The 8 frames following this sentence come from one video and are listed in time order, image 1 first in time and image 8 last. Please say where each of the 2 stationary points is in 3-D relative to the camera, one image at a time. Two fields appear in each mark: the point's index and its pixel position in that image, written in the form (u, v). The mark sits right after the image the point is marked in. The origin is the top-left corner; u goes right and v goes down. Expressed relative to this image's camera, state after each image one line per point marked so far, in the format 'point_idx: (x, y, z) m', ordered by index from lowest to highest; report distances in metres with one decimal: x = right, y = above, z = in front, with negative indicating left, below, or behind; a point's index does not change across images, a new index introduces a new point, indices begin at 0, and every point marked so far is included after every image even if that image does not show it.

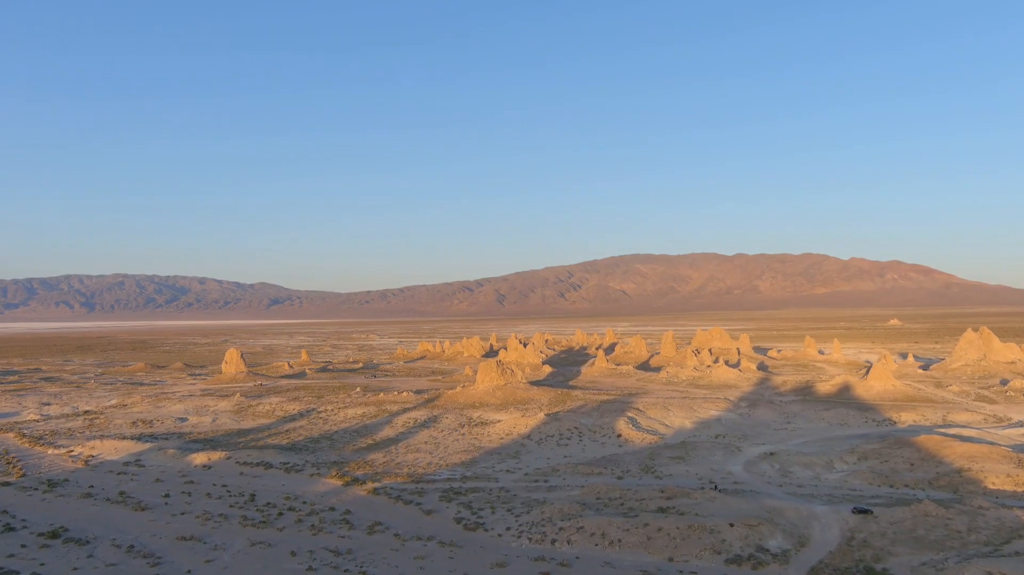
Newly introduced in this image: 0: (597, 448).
0: (+2.4, -4.6, +19.1) m
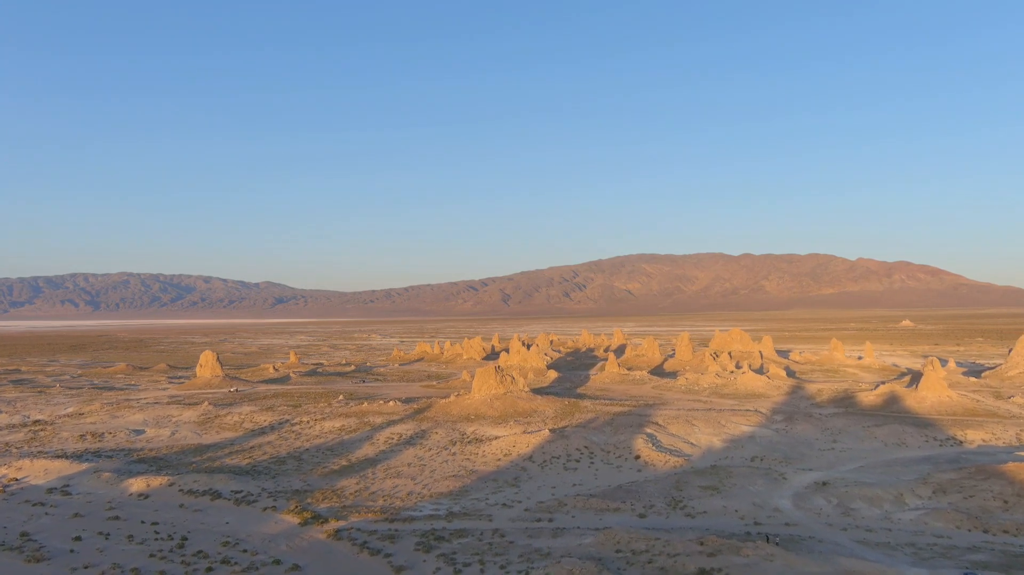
0: (+2.4, -4.5, +16.1) m
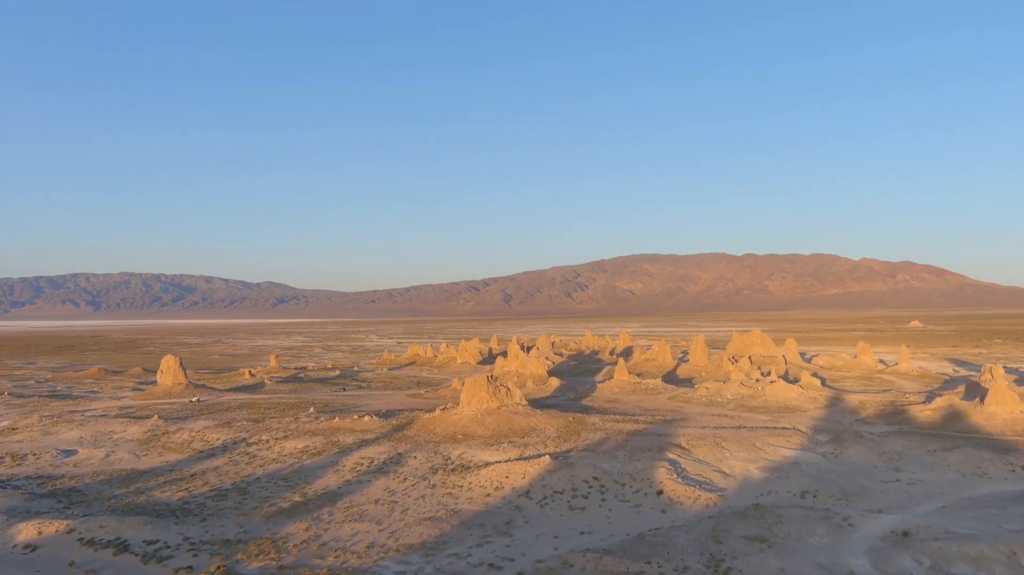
0: (+2.2, -4.4, +12.8) m
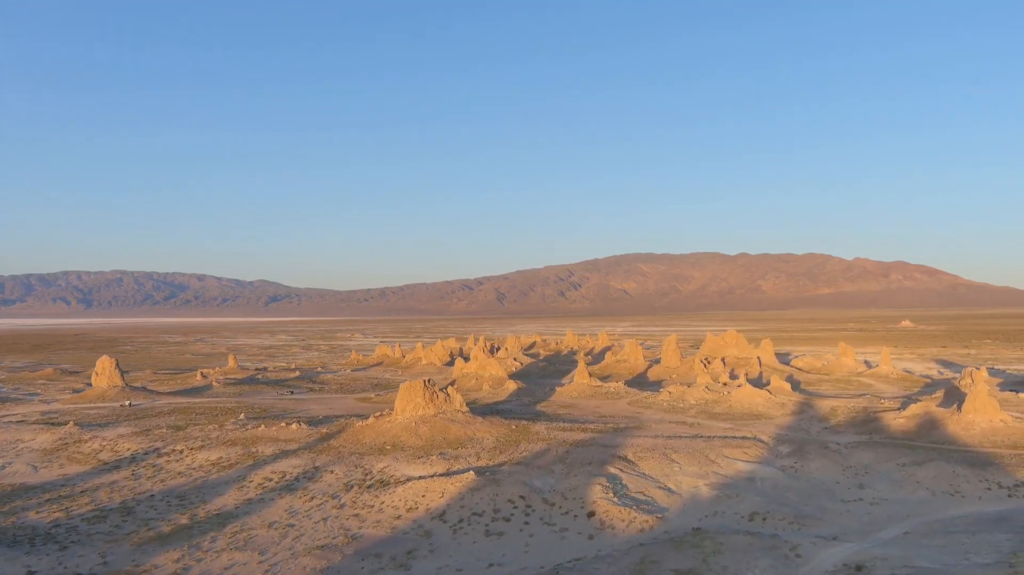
0: (+0.6, -4.3, +11.2) m
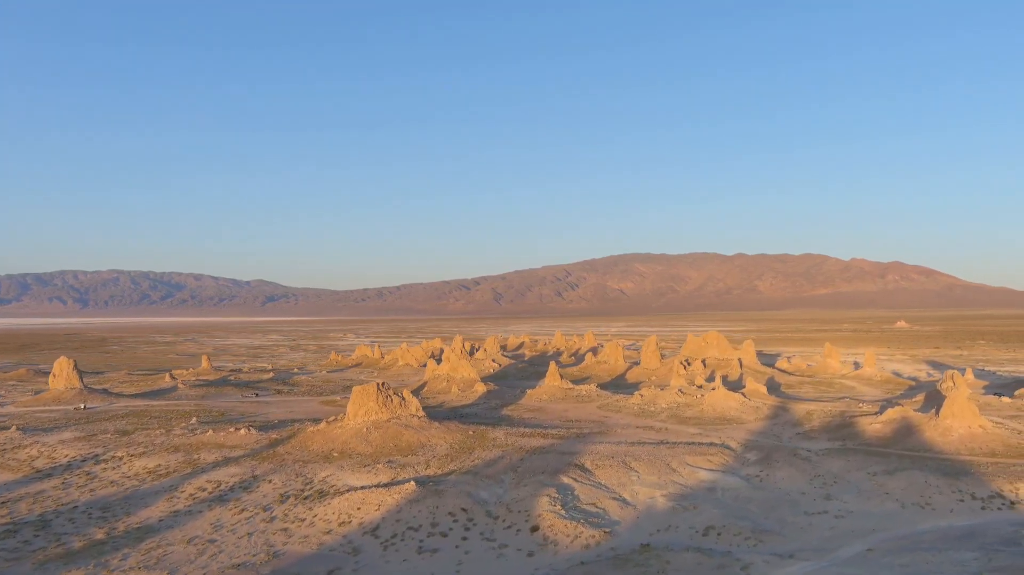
0: (-0.4, -4.3, +10.4) m
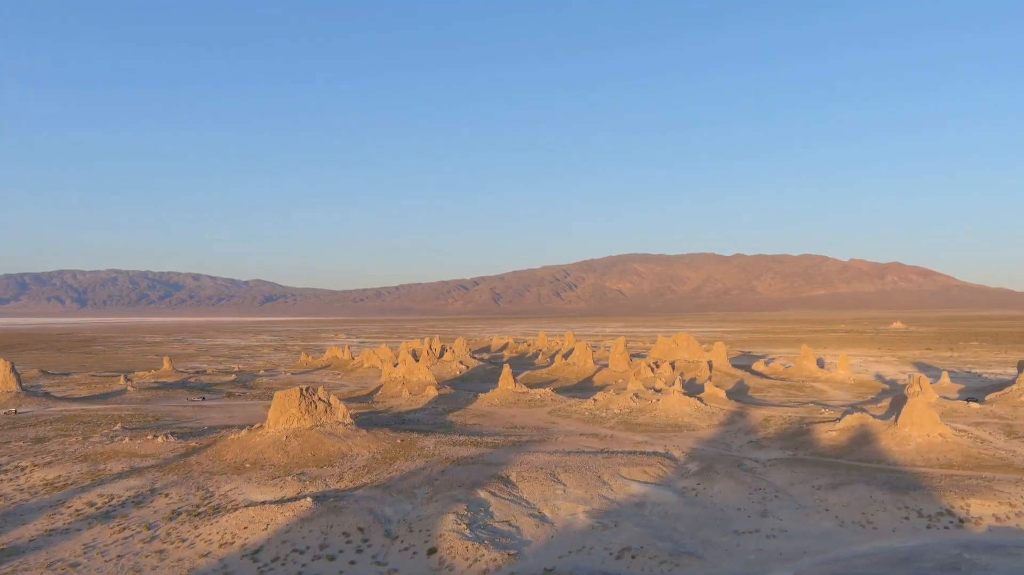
0: (-2.0, -4.3, +9.4) m
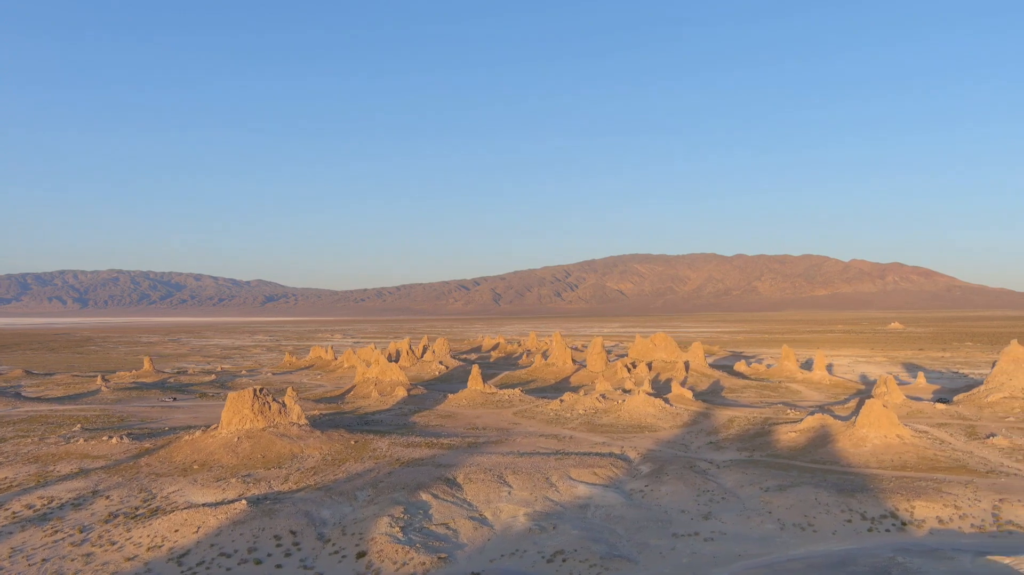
0: (-3.1, -4.3, +9.2) m
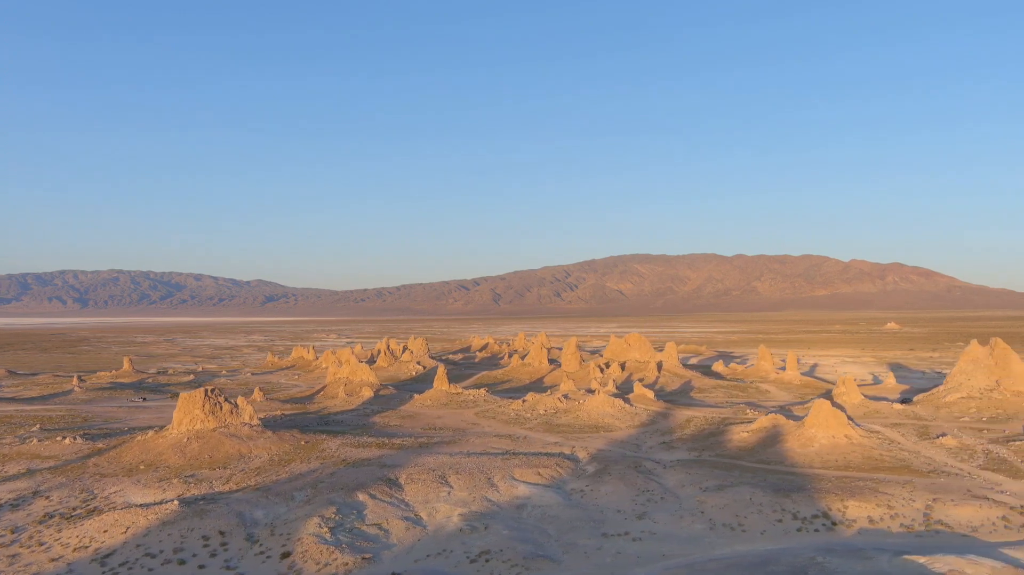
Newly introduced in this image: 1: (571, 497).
0: (-4.3, -4.3, +9.2) m
1: (+1.2, -4.0, +12.8) m
